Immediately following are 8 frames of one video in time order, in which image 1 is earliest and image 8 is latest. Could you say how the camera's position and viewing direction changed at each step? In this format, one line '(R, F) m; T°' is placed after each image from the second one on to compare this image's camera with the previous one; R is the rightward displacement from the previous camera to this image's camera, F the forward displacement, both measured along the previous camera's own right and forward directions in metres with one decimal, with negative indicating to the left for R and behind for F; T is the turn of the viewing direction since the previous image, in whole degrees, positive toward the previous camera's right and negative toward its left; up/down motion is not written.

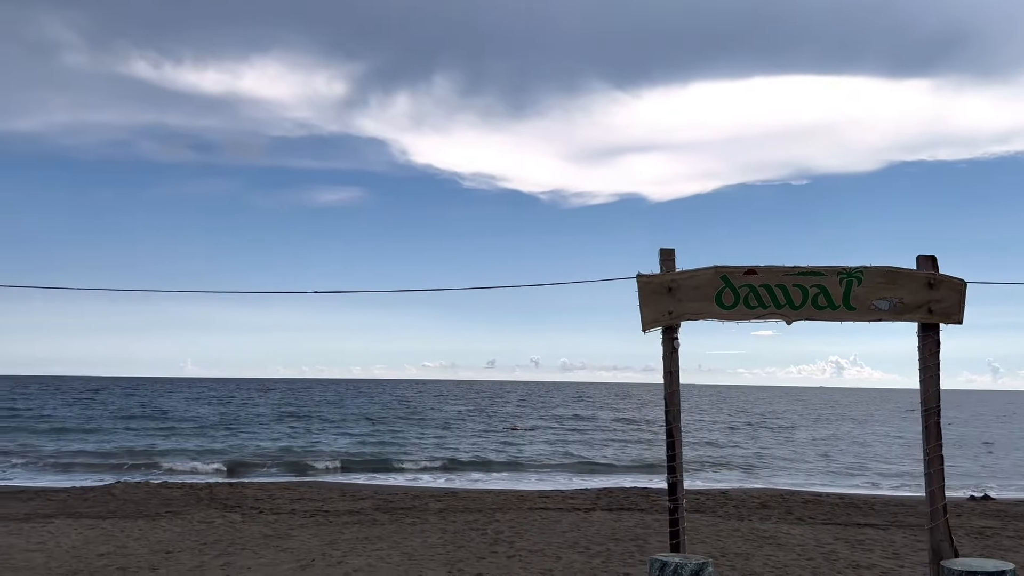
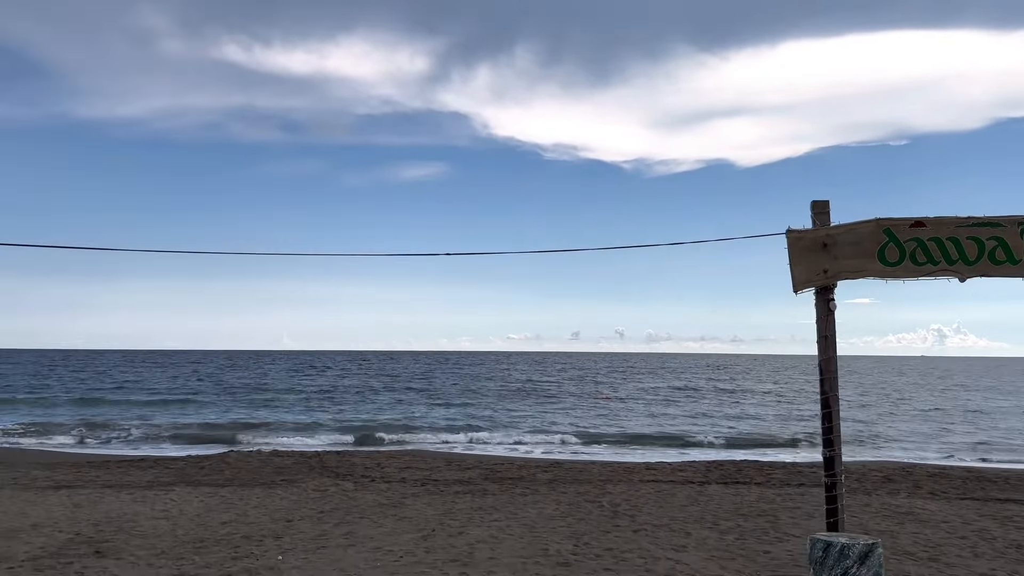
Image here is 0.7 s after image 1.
(-0.3, +0.3) m; -6°
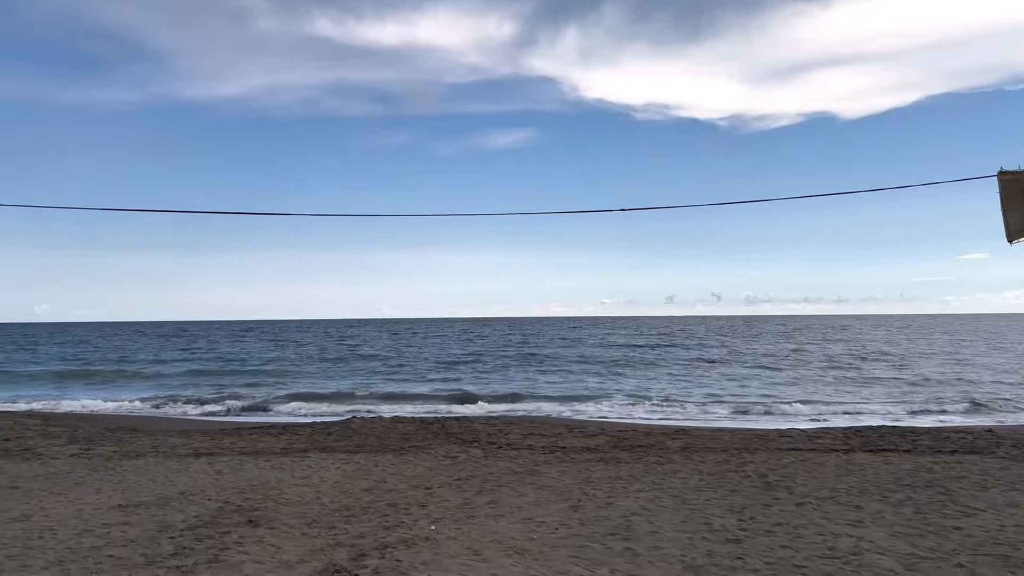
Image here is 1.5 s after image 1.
(-0.4, +0.3) m; -6°
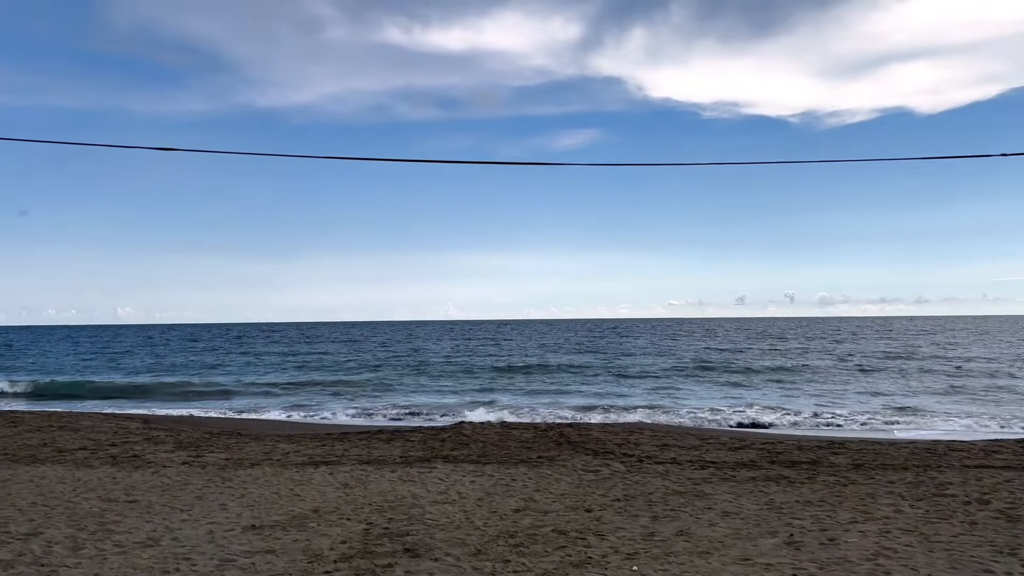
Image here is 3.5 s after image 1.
(-0.9, +1.0) m; -5°
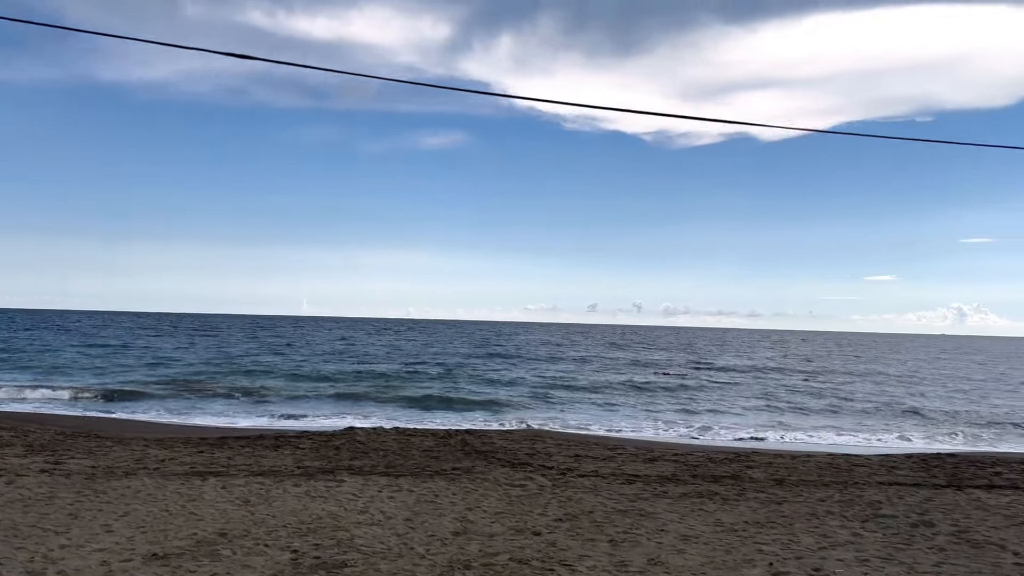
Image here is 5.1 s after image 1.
(-0.7, +0.8) m; +10°
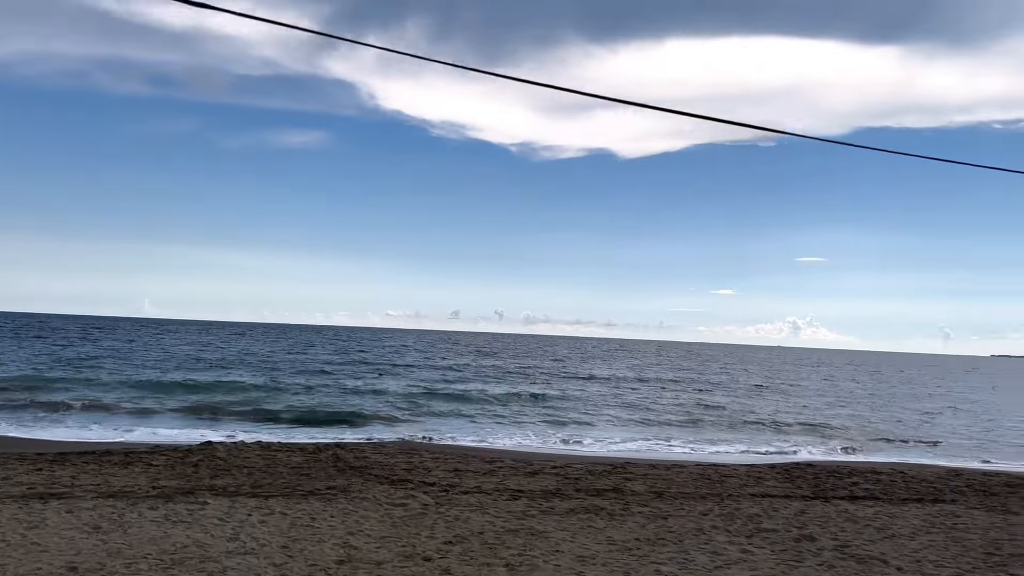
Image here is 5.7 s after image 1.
(-0.3, +0.4) m; +9°
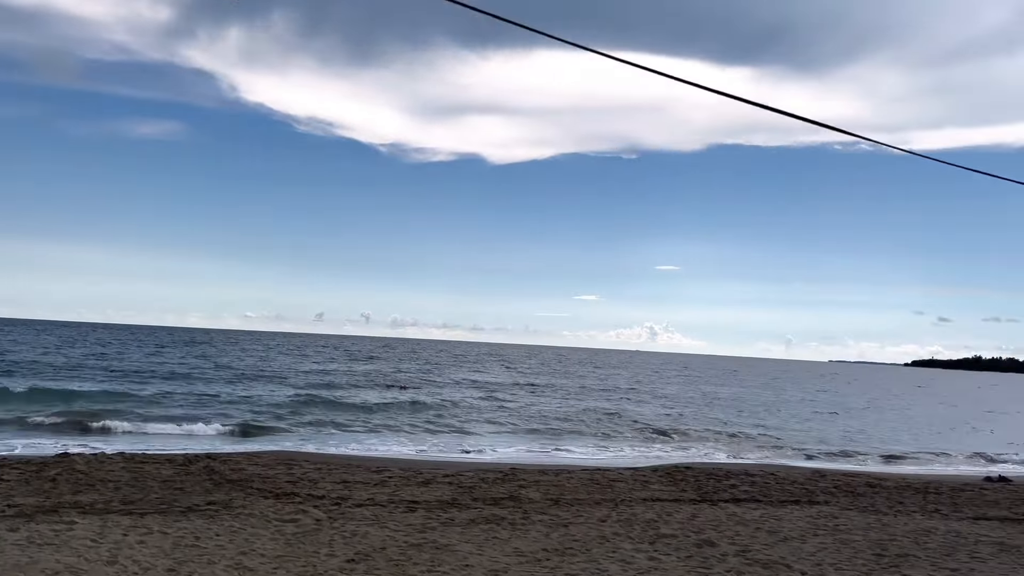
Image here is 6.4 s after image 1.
(-0.3, +0.2) m; +9°
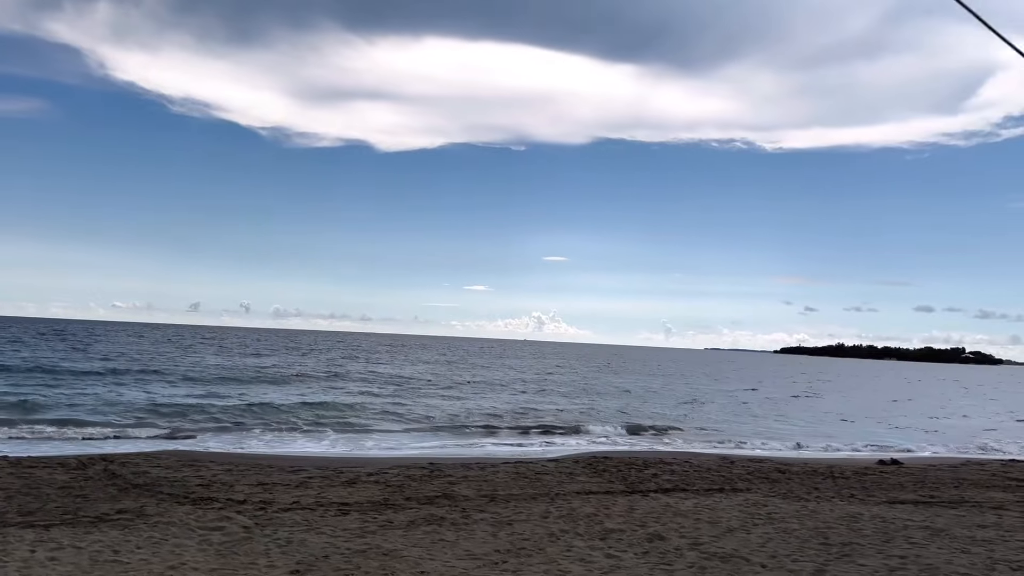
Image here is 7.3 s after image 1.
(-0.5, +0.3) m; +8°
